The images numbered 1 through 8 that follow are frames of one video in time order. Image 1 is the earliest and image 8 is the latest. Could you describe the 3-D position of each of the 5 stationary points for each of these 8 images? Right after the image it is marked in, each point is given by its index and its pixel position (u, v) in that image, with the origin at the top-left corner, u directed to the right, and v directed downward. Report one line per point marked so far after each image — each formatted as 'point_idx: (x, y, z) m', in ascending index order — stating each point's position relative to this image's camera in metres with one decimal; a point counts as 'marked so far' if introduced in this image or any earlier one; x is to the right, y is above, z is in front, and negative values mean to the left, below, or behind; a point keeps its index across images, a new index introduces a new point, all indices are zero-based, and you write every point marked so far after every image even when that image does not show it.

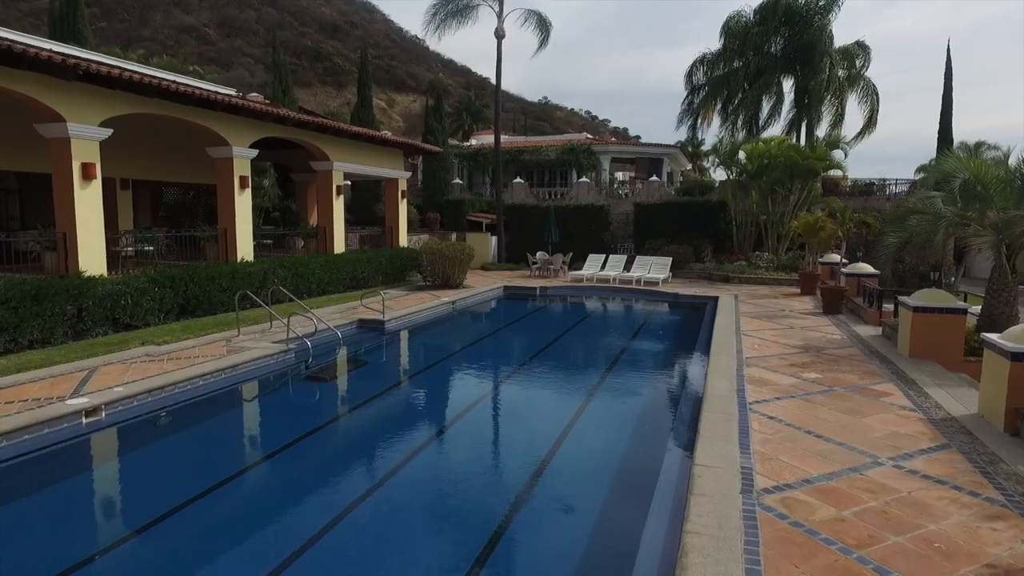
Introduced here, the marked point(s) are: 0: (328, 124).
0: (-4.0, +3.5, +13.6) m
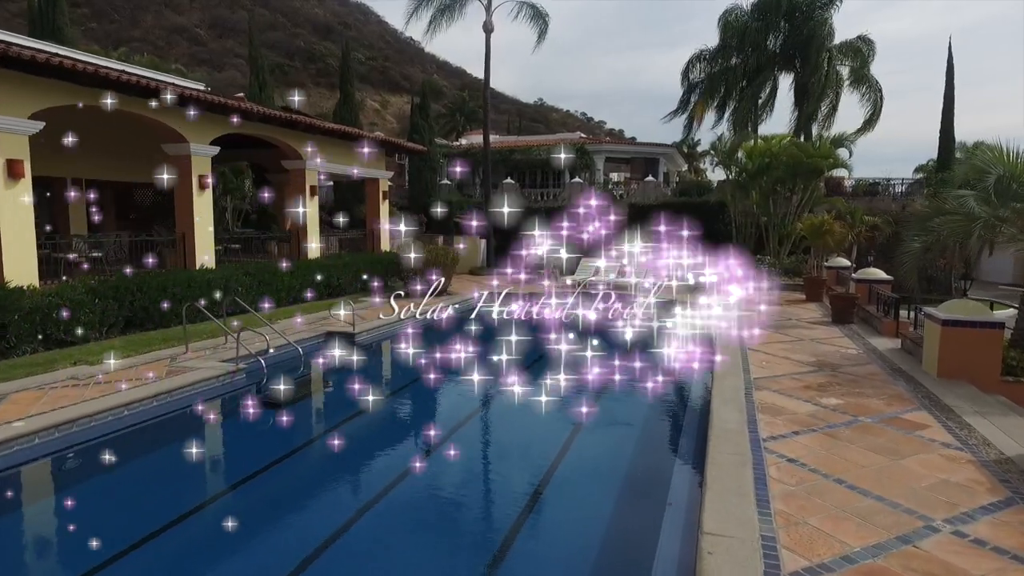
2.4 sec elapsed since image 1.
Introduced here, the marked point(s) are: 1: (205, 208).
0: (-4.2, +3.4, +12.6) m
1: (-5.4, +1.4, +11.2) m
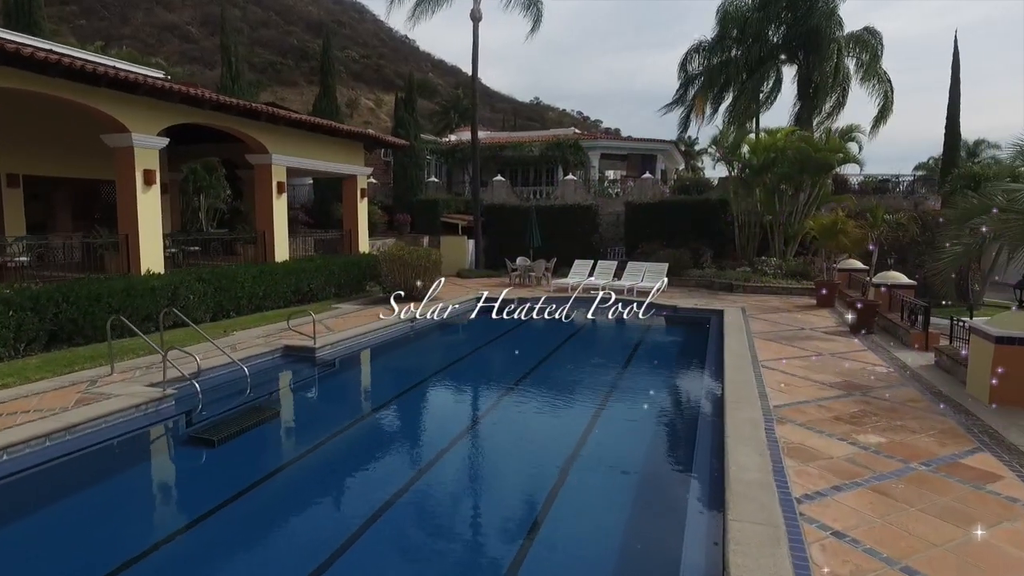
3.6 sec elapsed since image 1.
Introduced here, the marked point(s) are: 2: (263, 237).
0: (-4.5, +3.2, +11.5) m
1: (-5.6, +1.3, +10.0) m
2: (-5.1, +1.0, +13.0) m
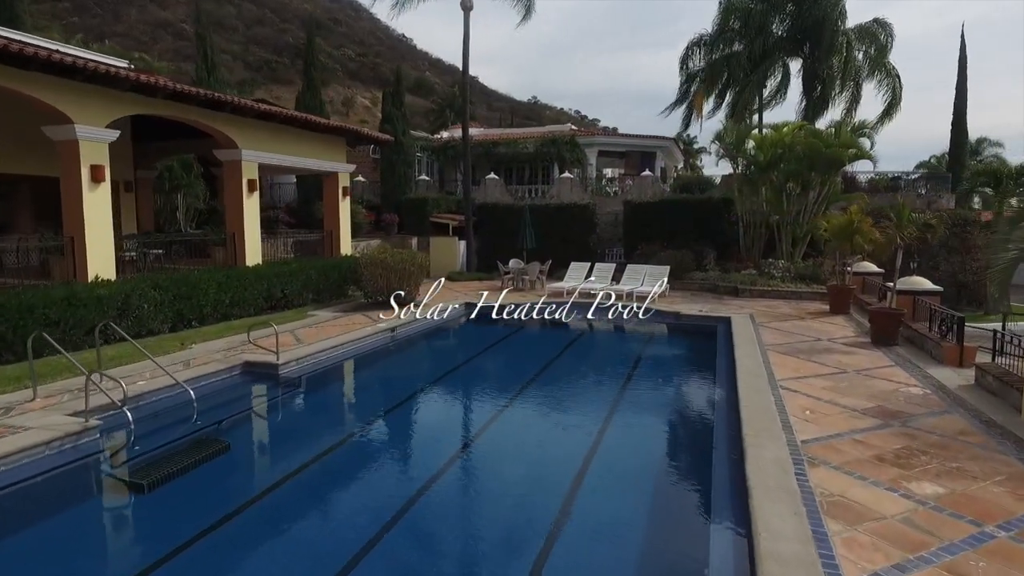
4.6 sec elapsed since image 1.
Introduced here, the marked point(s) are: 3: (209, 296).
0: (-4.7, +3.1, +10.5) m
1: (-5.8, +1.2, +9.1) m
2: (-5.2, +0.9, +12.0) m
3: (-4.9, -0.1, +10.3) m
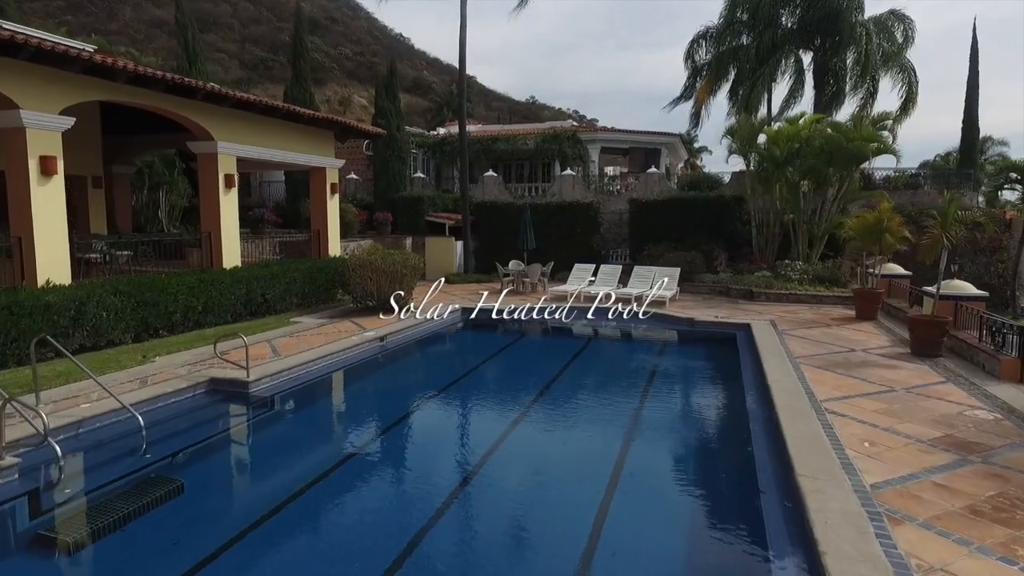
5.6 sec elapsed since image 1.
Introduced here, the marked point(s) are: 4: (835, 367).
0: (-4.7, +3.0, +9.5) m
1: (-5.8, +1.1, +8.1) m
2: (-5.2, +0.9, +11.0) m
3: (-4.8, -0.2, +9.3) m
4: (+3.9, -1.0, +7.8) m
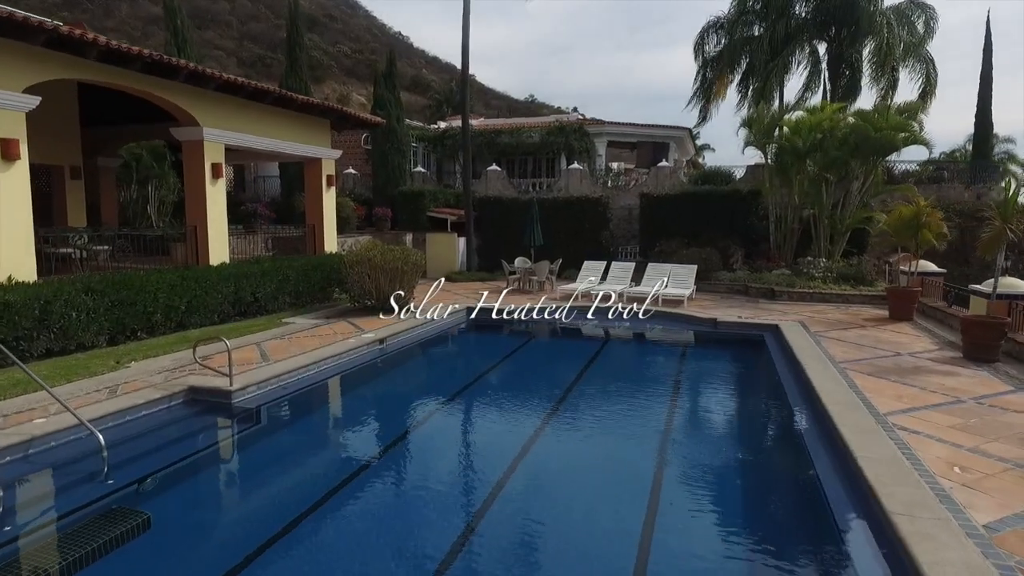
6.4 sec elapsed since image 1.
0: (-4.5, +3.1, +8.7) m
1: (-5.6, +1.1, +7.3) m
2: (-5.1, +0.9, +10.2) m
3: (-4.7, -0.2, +8.5) m
4: (+4.1, -0.9, +7.0) m
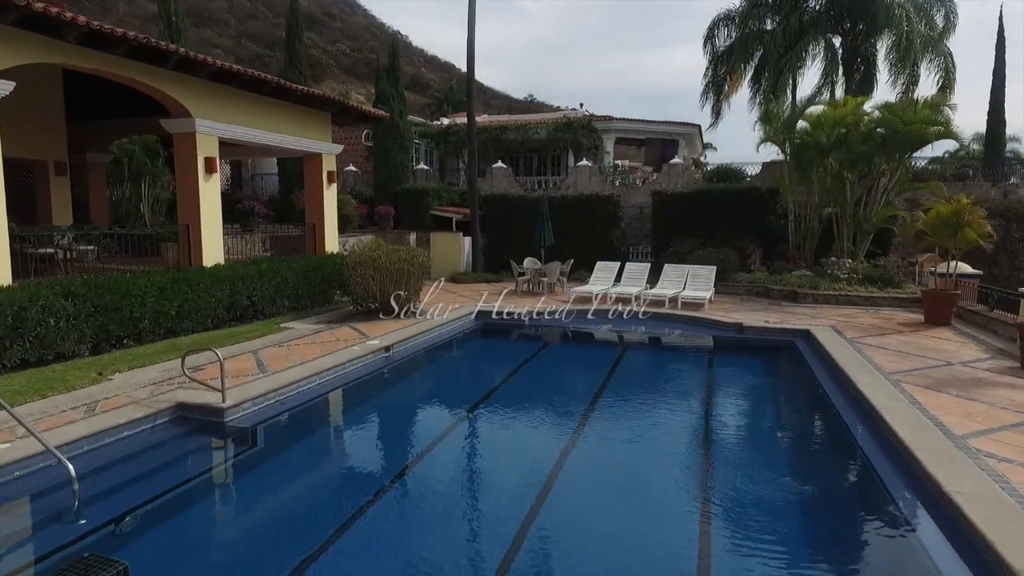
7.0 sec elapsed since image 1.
0: (-4.3, +3.0, +8.1) m
1: (-5.4, +1.1, +6.6) m
2: (-4.9, +0.8, +9.6) m
3: (-4.5, -0.2, +7.8) m
4: (+4.3, -1.0, +6.4) m
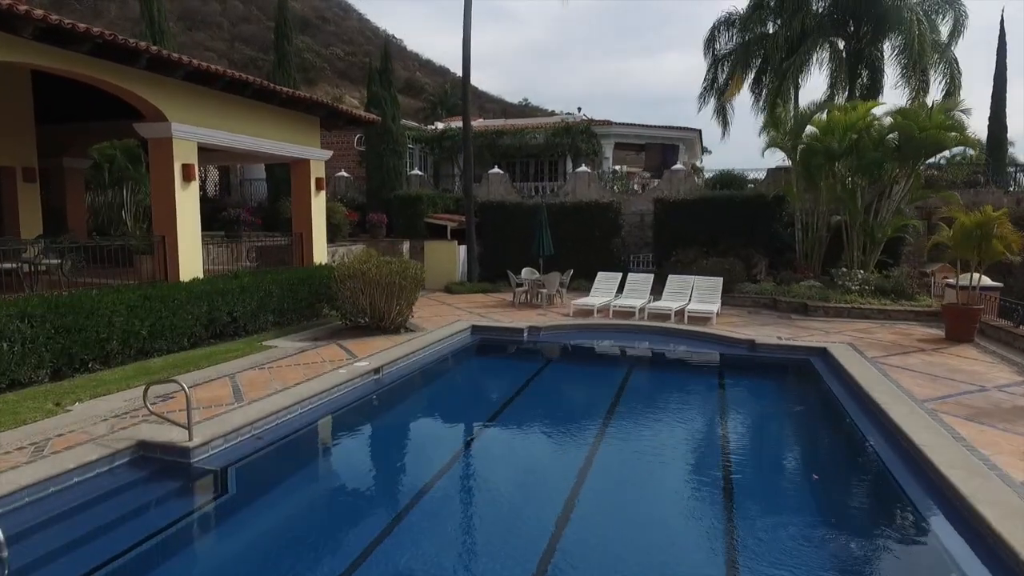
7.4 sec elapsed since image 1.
0: (-4.3, +2.8, +7.5) m
1: (-5.4, +0.9, +6.0) m
2: (-4.9, +0.6, +8.9) m
3: (-4.5, -0.4, +7.2) m
4: (+4.3, -1.2, +5.8) m
